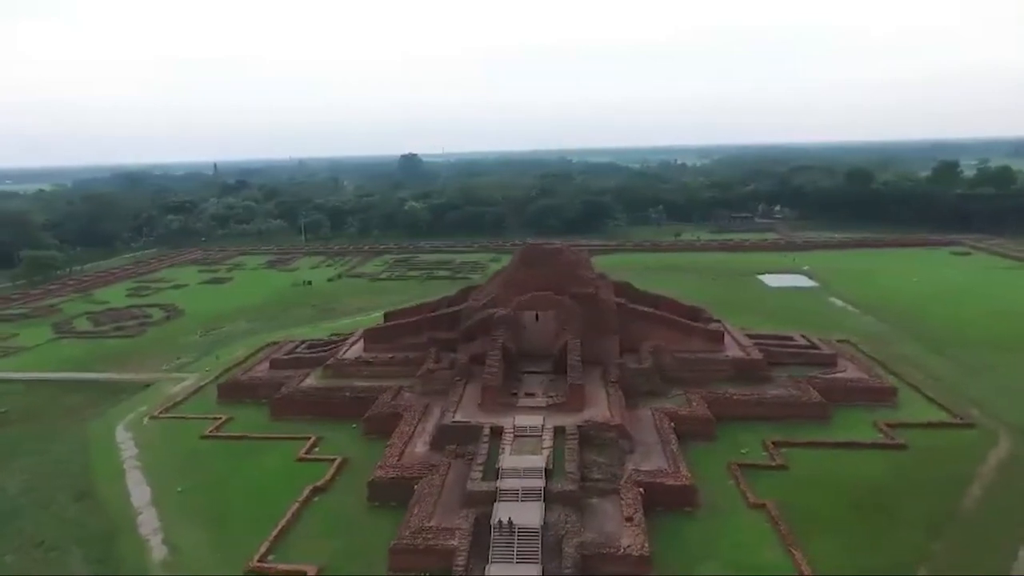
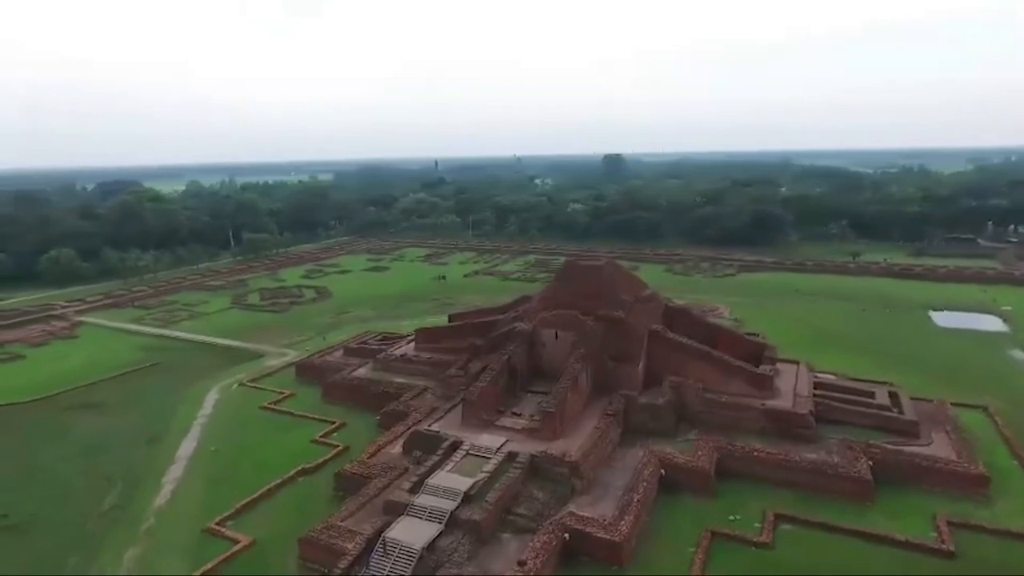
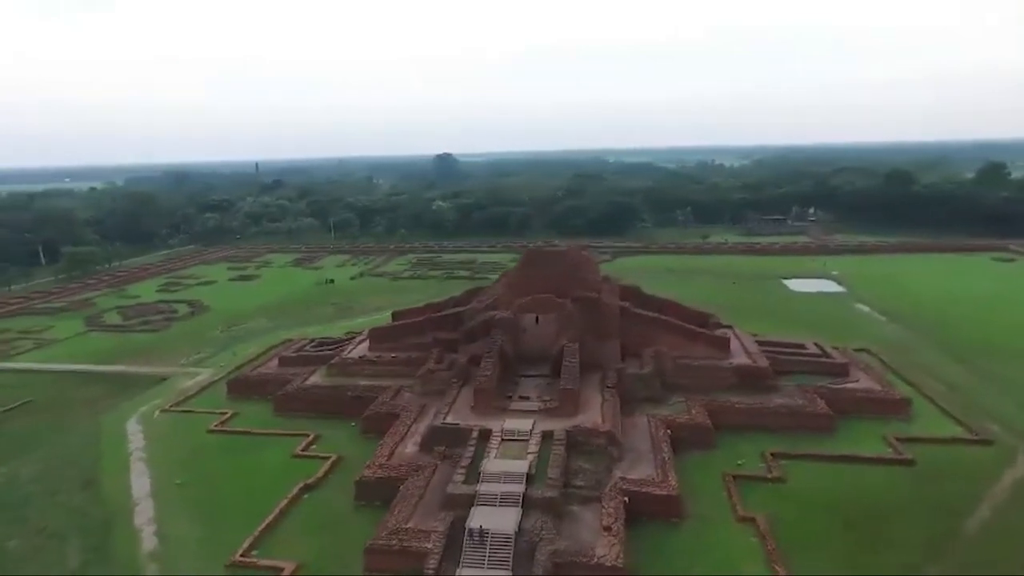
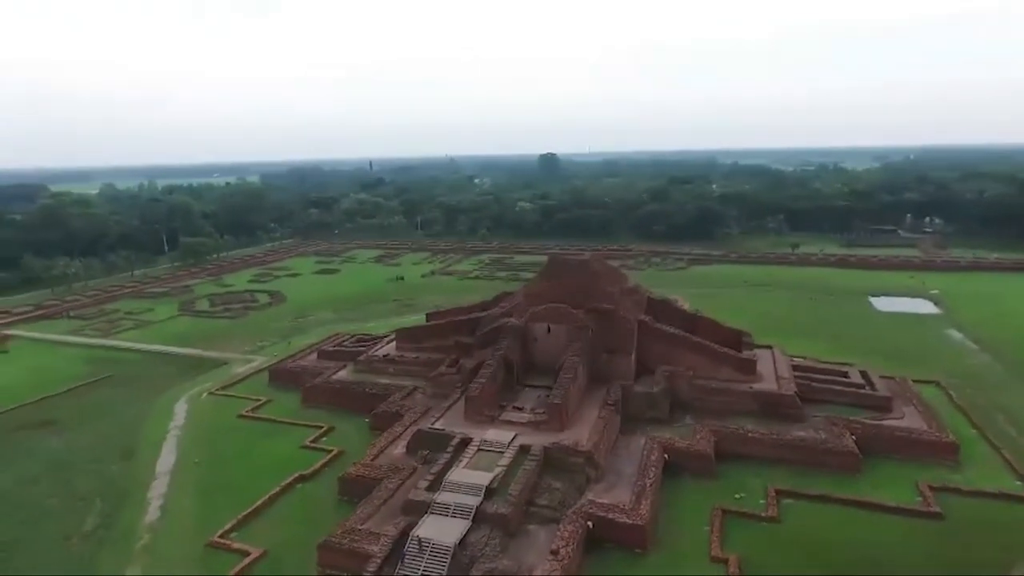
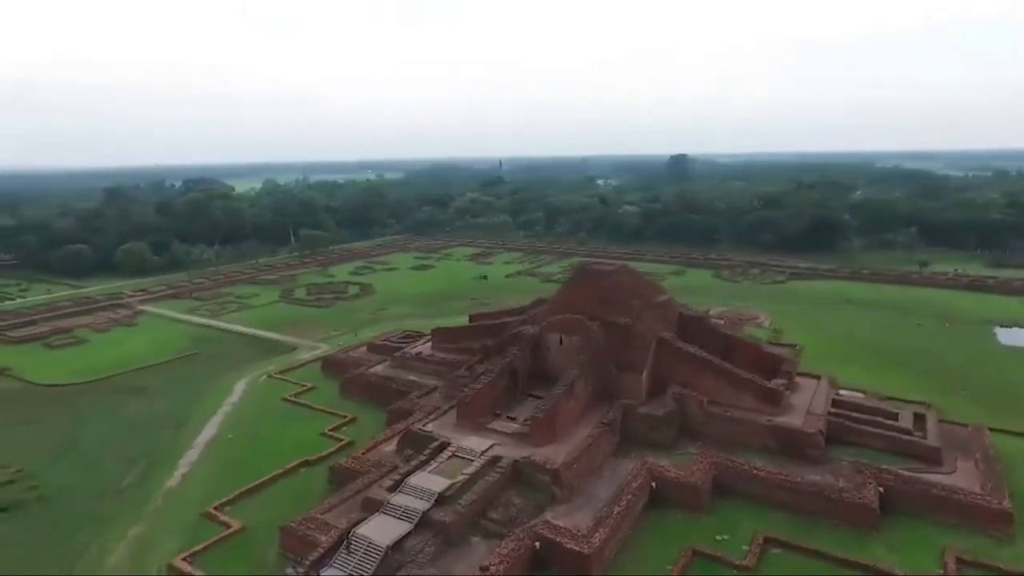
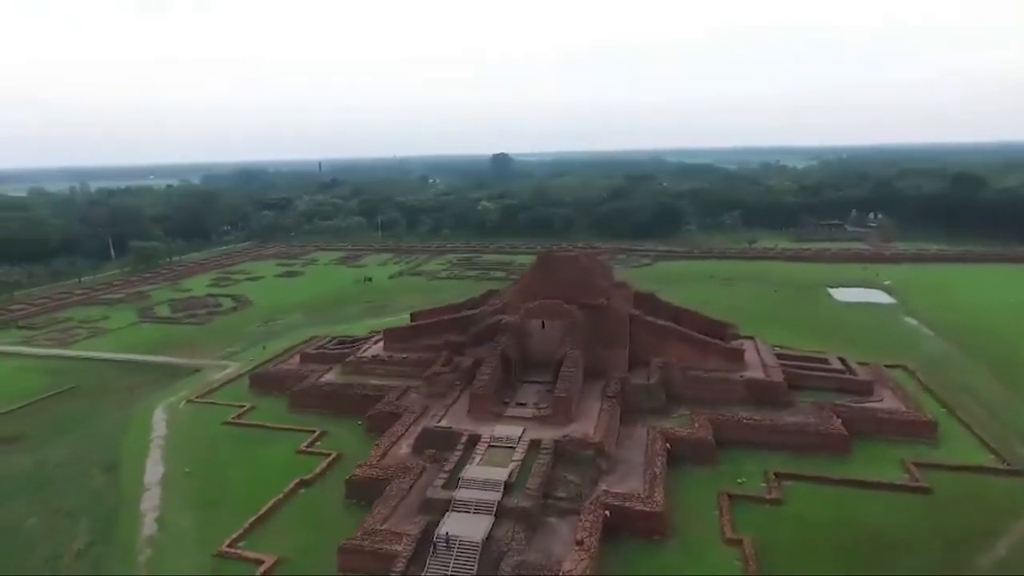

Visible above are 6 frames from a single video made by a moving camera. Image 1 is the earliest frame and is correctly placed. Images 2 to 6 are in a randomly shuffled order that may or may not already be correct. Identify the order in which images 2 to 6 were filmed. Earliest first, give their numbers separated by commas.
3, 6, 4, 2, 5
